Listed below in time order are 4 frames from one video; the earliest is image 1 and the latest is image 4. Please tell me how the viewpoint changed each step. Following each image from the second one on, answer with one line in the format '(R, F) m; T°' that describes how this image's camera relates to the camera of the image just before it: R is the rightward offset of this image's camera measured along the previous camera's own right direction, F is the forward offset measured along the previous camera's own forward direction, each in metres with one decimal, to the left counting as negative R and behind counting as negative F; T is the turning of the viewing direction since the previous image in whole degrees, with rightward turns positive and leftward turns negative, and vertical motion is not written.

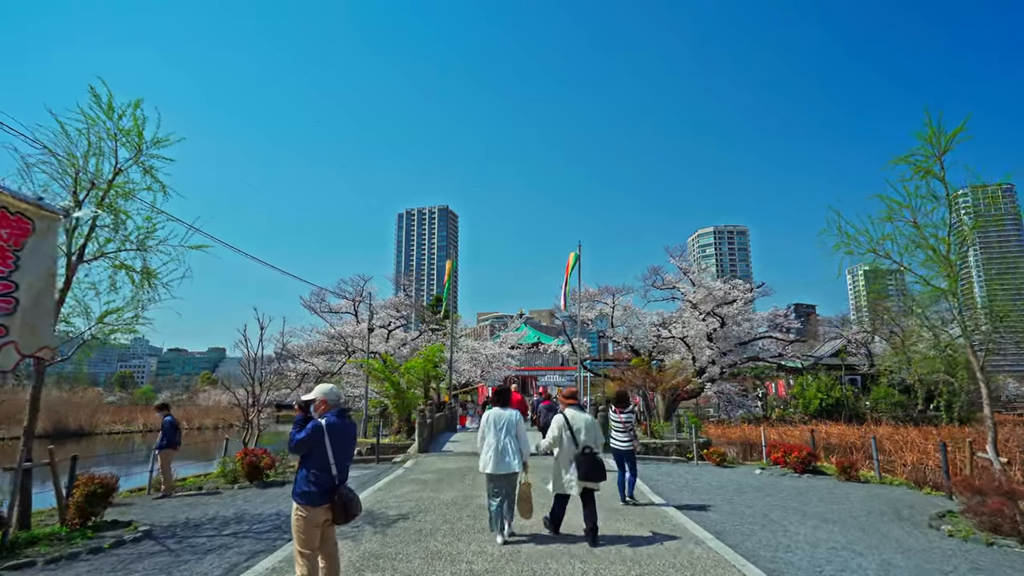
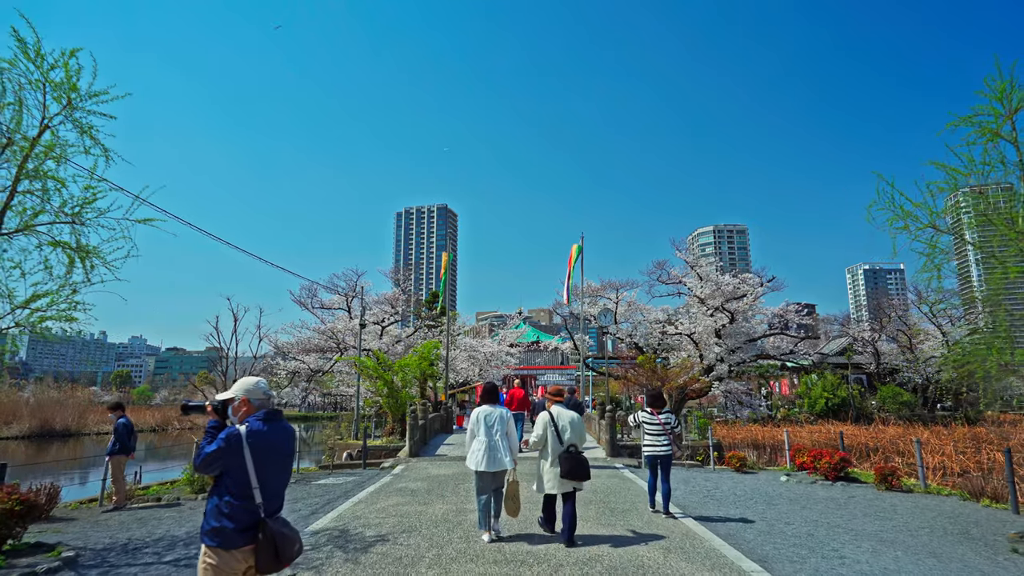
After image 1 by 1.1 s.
(0.0, +1.0) m; 0°
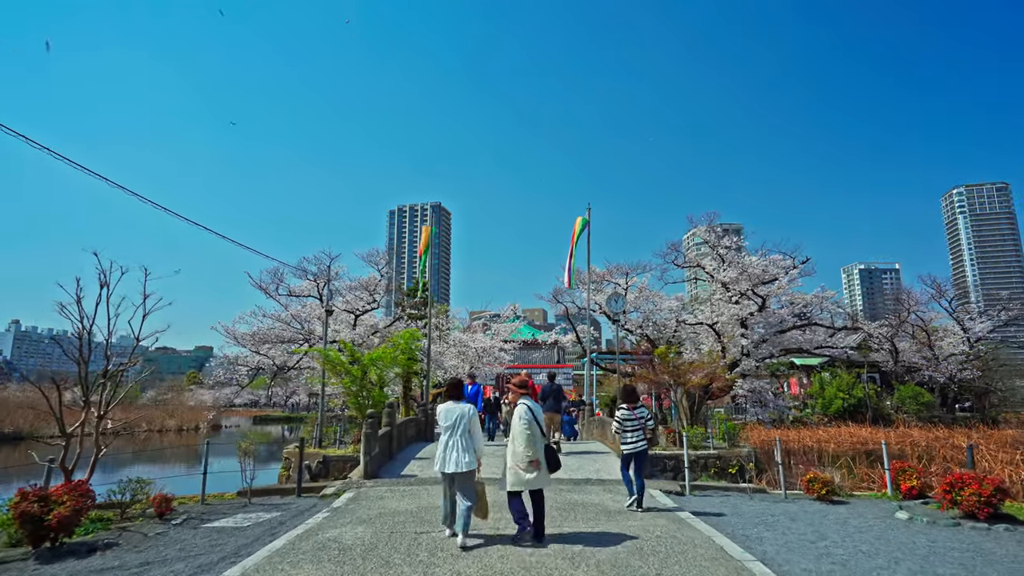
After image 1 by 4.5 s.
(0.0, +2.9) m; +1°
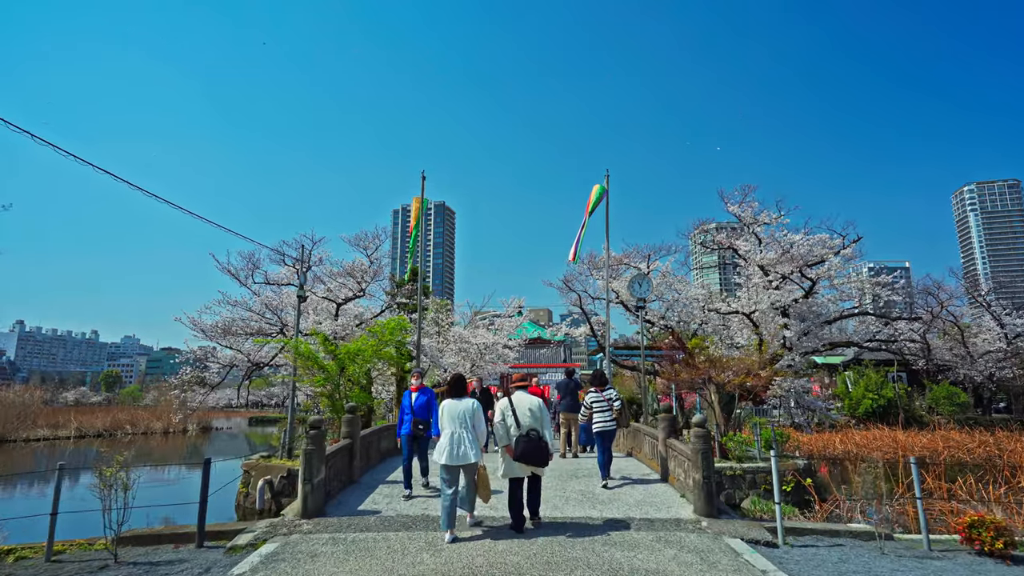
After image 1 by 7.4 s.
(0.0, +2.5) m; 0°
